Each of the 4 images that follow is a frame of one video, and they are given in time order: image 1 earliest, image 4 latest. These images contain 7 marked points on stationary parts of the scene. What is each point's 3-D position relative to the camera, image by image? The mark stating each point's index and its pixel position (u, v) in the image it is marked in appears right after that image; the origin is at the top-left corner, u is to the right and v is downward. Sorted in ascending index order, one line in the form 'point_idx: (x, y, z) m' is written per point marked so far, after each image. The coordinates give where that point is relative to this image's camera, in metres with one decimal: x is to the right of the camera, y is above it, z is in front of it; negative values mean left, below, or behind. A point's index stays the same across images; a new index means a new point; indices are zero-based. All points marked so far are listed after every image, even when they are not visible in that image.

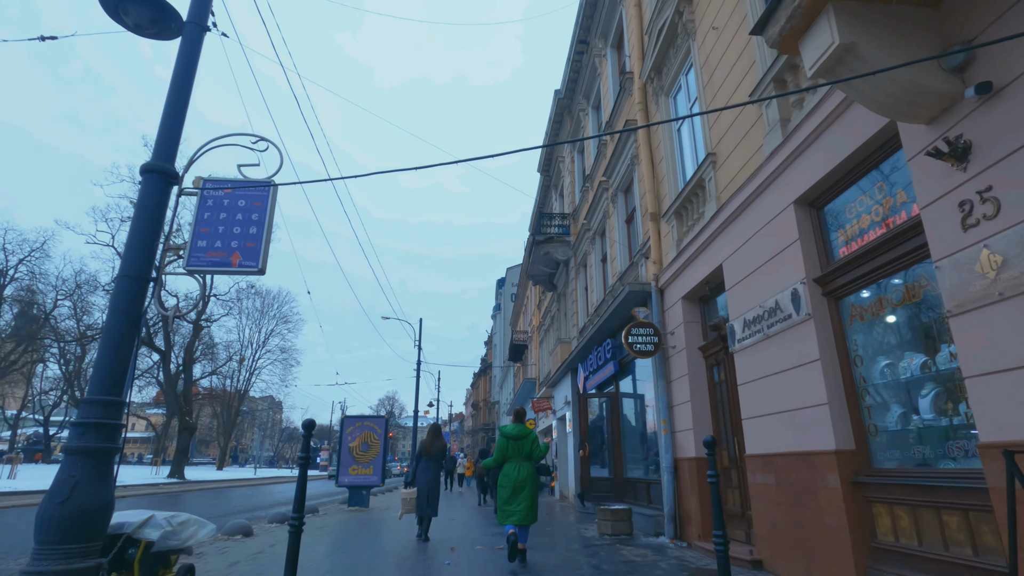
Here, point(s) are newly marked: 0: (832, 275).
0: (+3.0, +0.1, +5.0) m
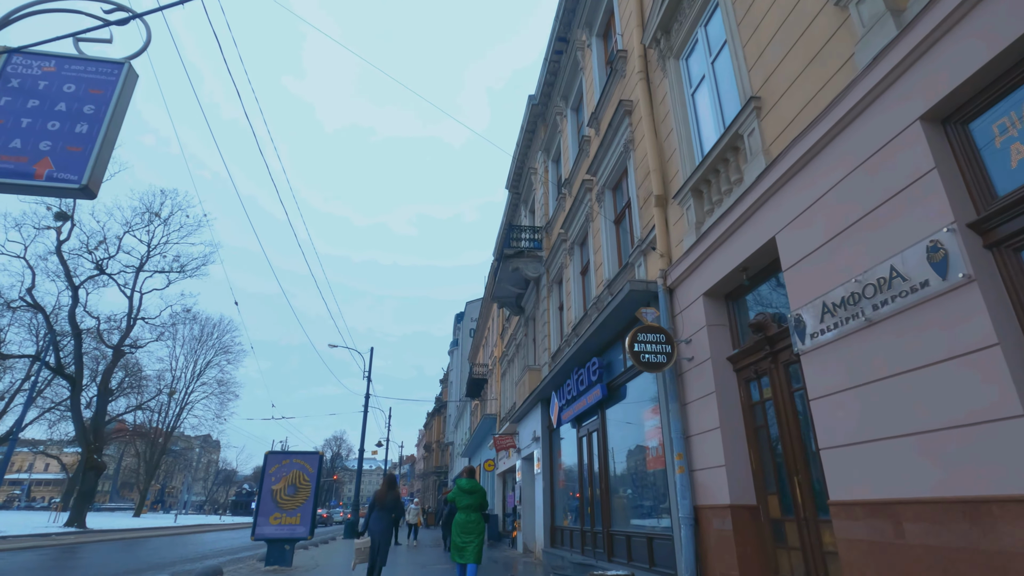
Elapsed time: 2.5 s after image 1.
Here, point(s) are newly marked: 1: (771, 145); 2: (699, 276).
0: (+2.9, +0.4, +3.2) m
1: (+2.6, +1.5, +5.4) m
2: (+2.4, +0.1, +6.8) m
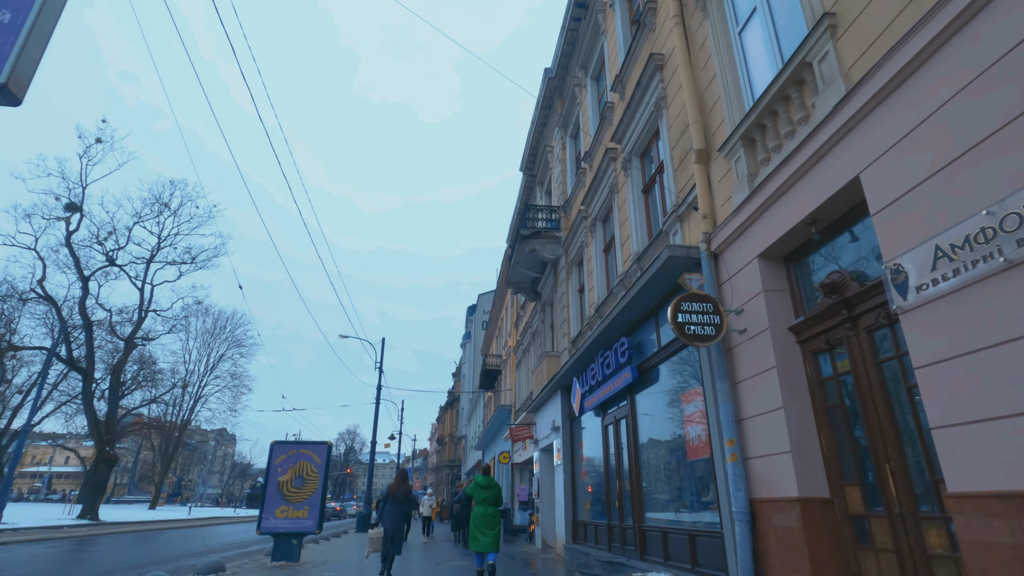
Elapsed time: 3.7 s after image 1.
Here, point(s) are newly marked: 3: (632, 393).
0: (+3.1, +0.8, +2.3) m
1: (+2.9, +1.9, +4.5) m
2: (+2.6, +0.6, +5.9) m
3: (+2.1, -1.8, +9.2) m
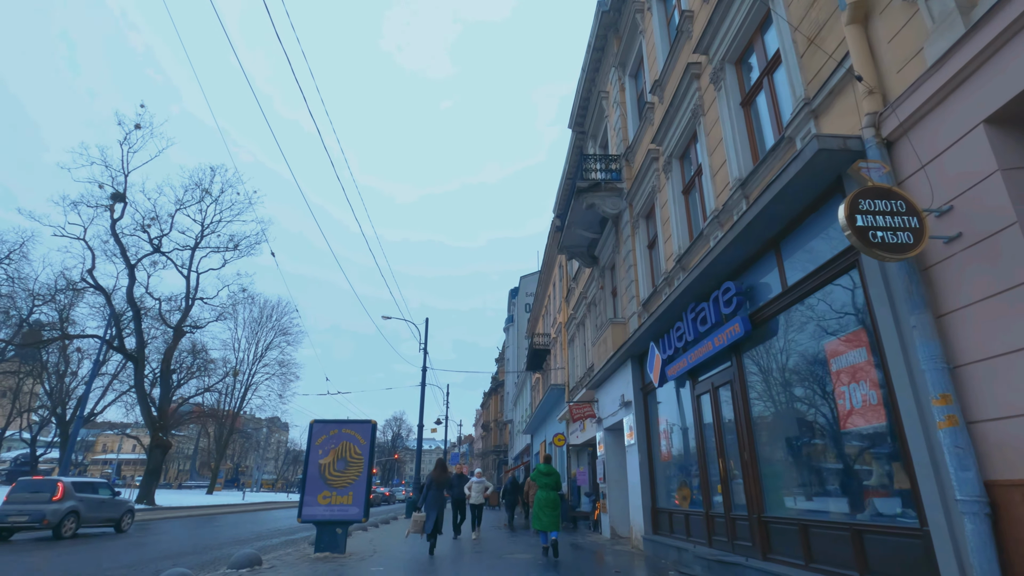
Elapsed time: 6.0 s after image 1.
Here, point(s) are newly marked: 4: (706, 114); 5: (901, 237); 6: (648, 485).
0: (+3.6, +1.6, +0.4) m
1: (+3.5, +2.7, +2.6) m
2: (+3.4, +1.4, +4.0) m
3: (+3.1, -0.9, +7.4) m
4: (+3.2, +2.9, +8.8) m
5: (+2.9, +0.4, +4.0) m
6: (+2.7, -4.0, +10.8) m
